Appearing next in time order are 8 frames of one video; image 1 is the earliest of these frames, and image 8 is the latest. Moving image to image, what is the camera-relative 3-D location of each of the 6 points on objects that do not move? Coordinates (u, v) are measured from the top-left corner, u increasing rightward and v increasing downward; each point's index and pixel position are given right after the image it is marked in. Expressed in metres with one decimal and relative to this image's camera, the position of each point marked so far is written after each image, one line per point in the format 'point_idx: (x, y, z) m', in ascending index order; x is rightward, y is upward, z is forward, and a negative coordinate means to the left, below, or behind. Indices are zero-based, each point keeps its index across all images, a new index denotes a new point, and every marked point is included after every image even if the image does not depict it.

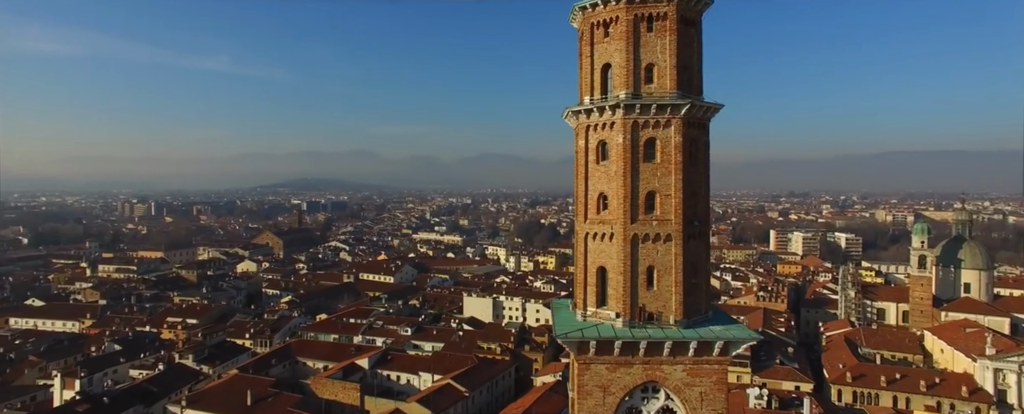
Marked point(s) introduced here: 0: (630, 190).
0: (+1.4, +0.2, +7.7) m
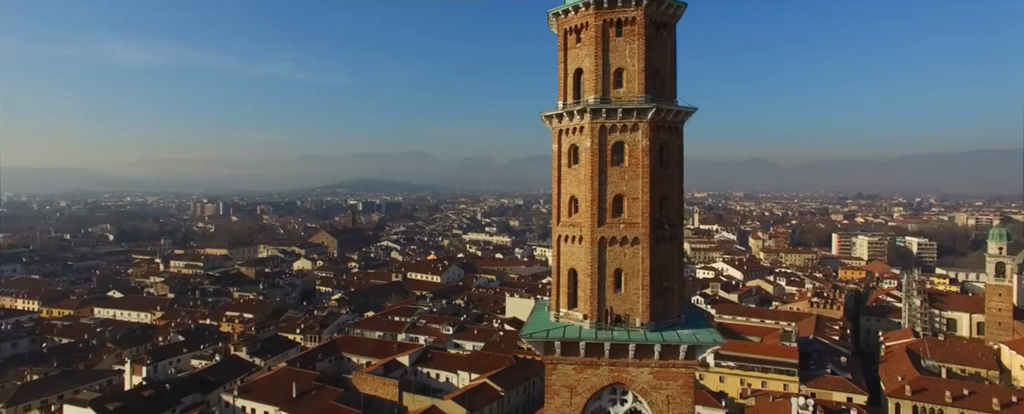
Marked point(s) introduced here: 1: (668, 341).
0: (+1.0, +0.2, +7.8) m
1: (+1.8, -1.6, +7.5) m
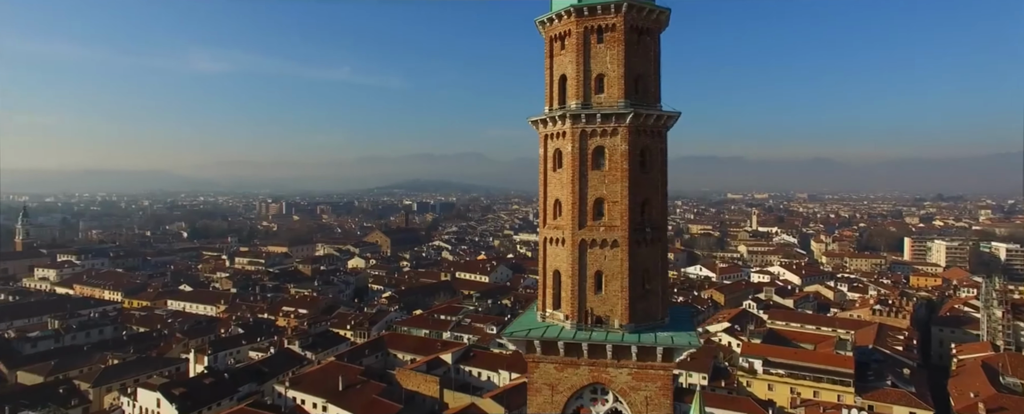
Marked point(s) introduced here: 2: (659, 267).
0: (+0.8, +0.1, +7.9) m
1: (+1.6, -1.6, +7.6) m
2: (+1.9, -0.8, +8.1) m
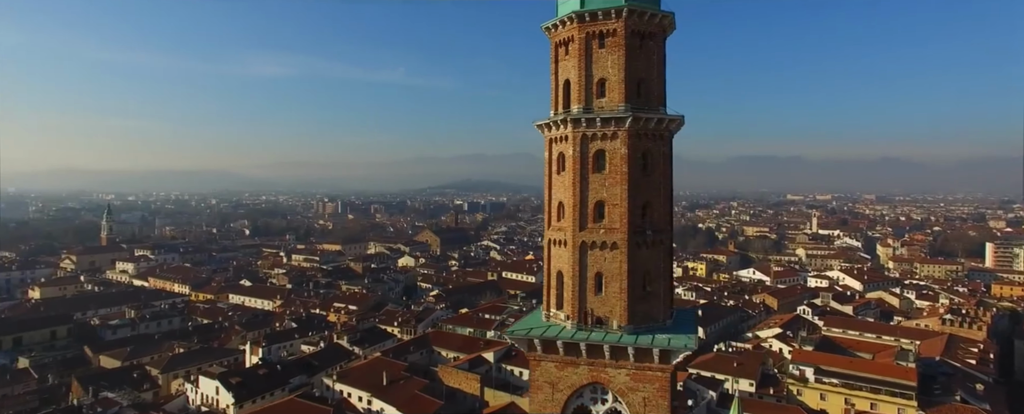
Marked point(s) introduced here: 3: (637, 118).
0: (+0.9, +0.1, +8.1) m
1: (+1.6, -1.7, +7.7) m
2: (+1.9, -0.8, +8.2) m
3: (+1.6, +1.1, +7.9) m
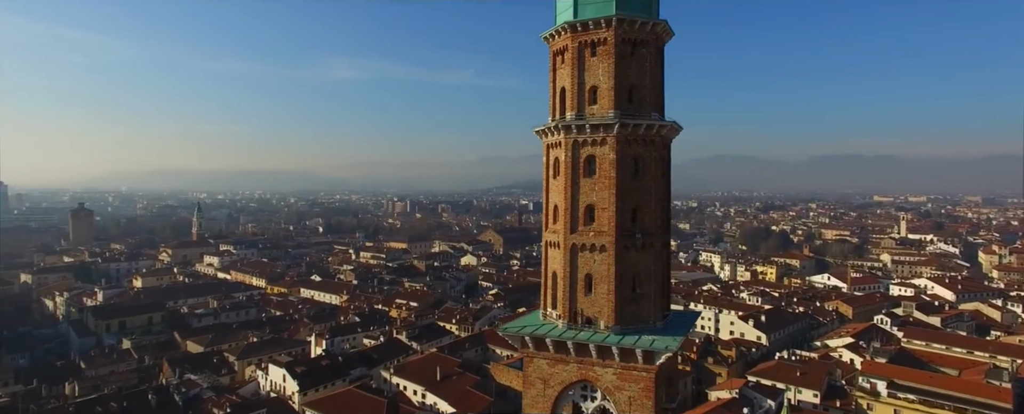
0: (+0.8, 0.0, +8.4) m
1: (+1.4, -1.7, +7.9) m
2: (+1.8, -0.9, +8.3) m
3: (+1.4, +1.1, +8.1) m
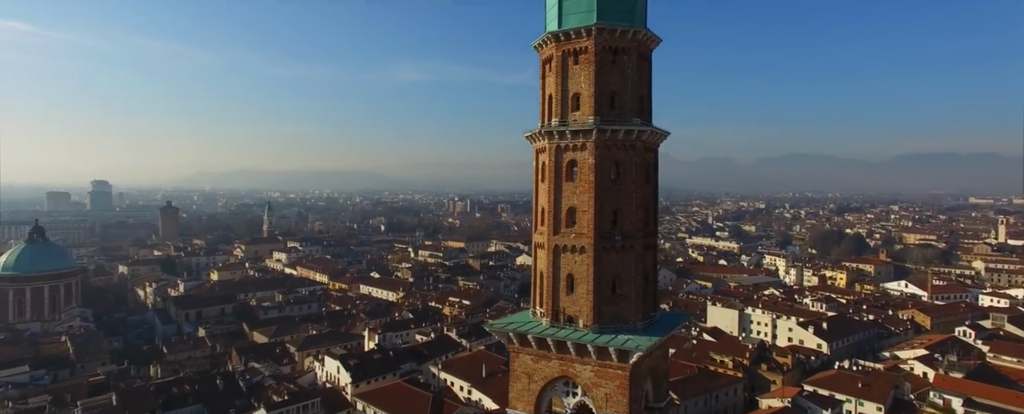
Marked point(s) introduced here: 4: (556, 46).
0: (+0.6, 0.0, +8.7) m
1: (+1.1, -1.8, +8.2) m
2: (+1.6, -0.9, +8.6) m
3: (+1.2, +1.0, +8.4) m
4: (+0.6, +2.2, +8.8) m
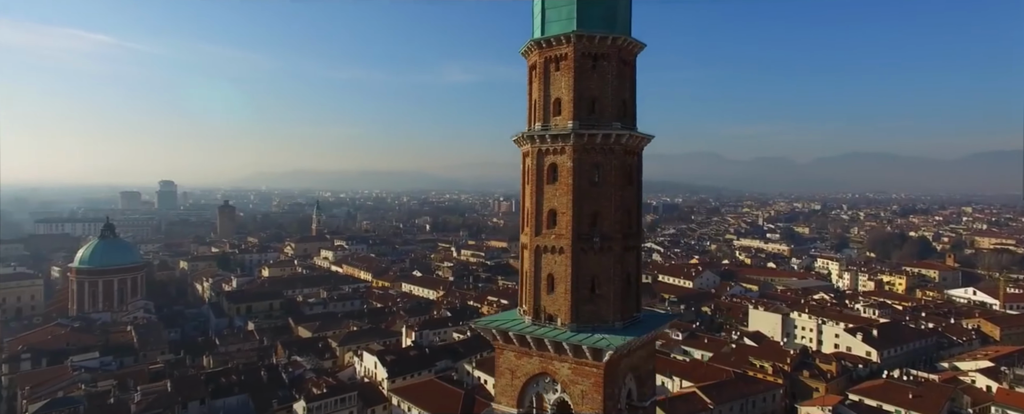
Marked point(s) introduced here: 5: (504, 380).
0: (+0.3, 0.0, +9.0) m
1: (+0.9, -1.8, +8.4) m
2: (+1.4, -0.9, +8.8) m
3: (+0.9, +1.0, +8.6) m
4: (+0.4, +2.2, +9.0) m
5: (-0.1, -2.6, +9.3) m
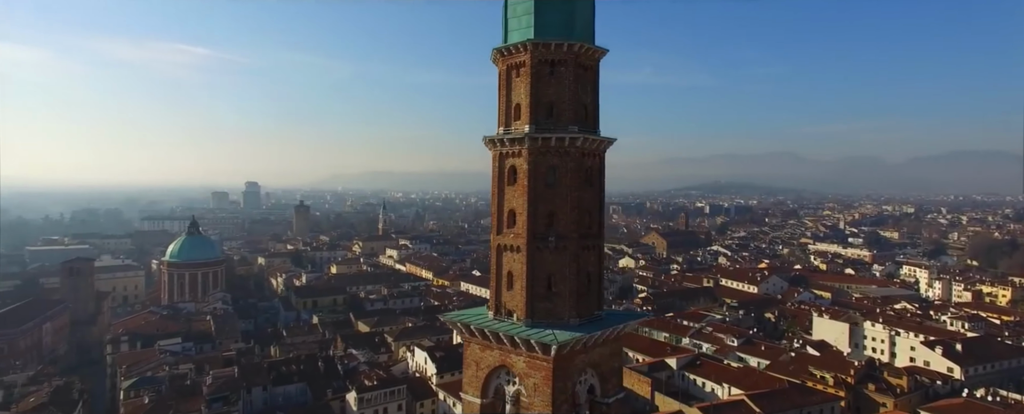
0: (-0.2, 0.0, +9.5) m
1: (+0.2, -1.8, +8.8) m
2: (+0.8, -1.0, +9.1) m
3: (+0.3, +1.0, +9.0) m
4: (-0.2, +2.2, +9.5) m
5: (-0.6, -2.6, +9.8) m
